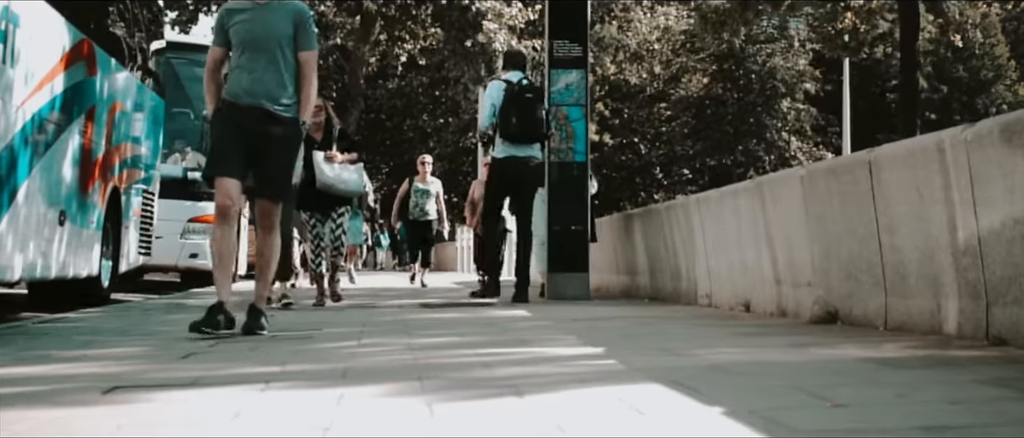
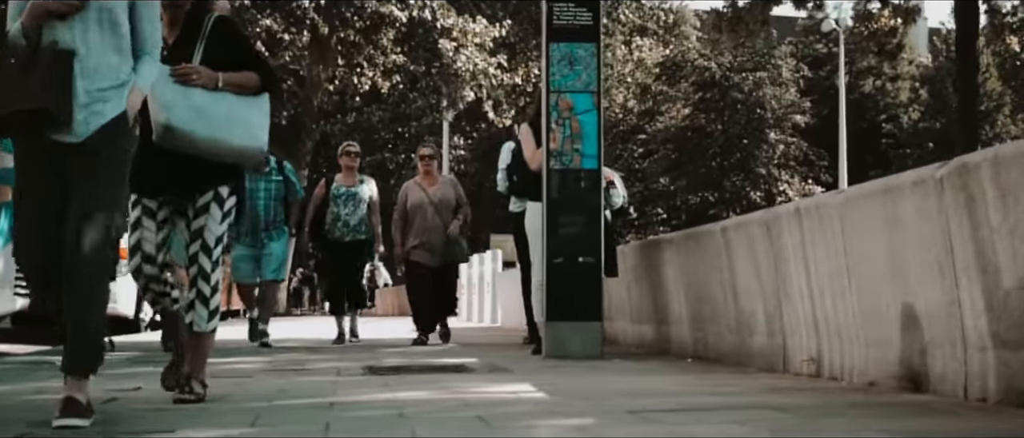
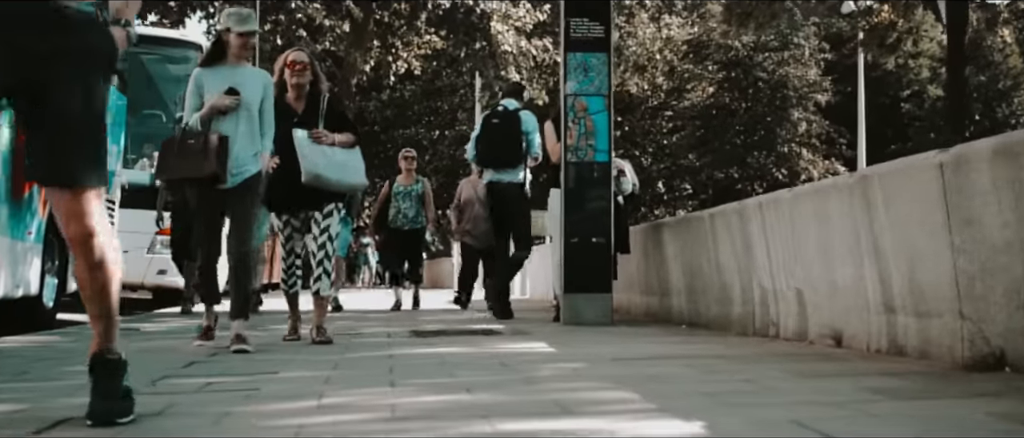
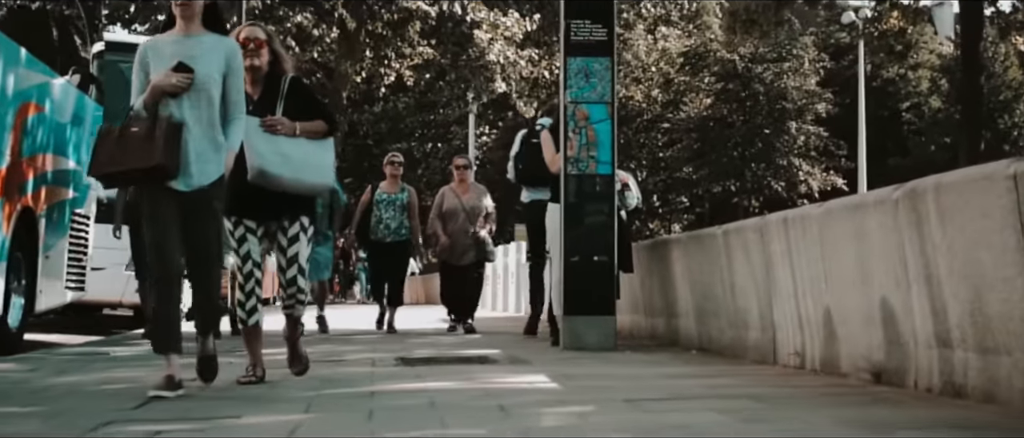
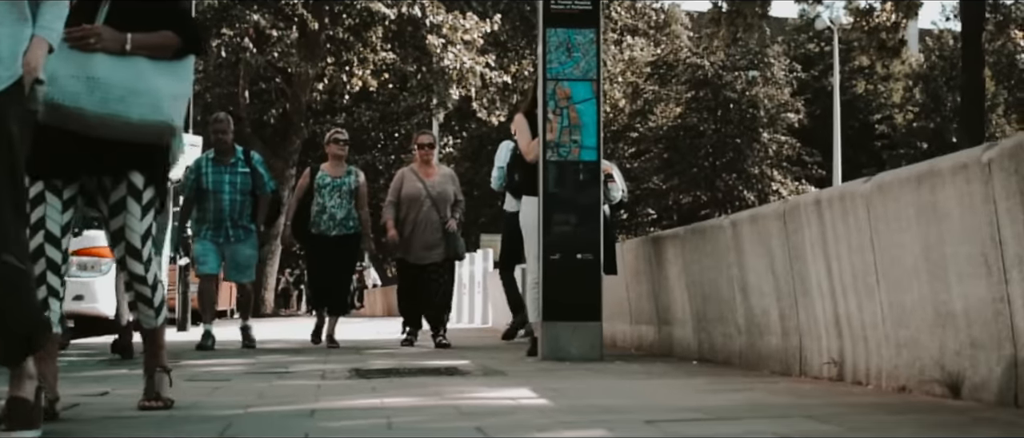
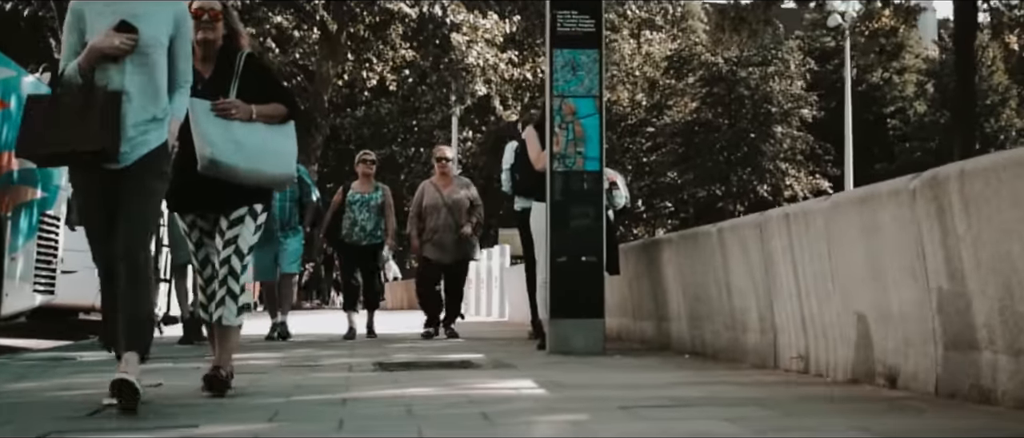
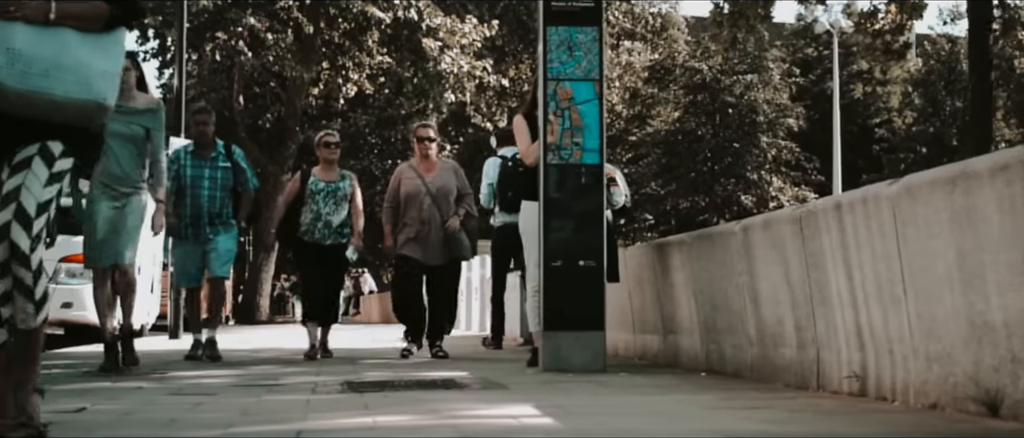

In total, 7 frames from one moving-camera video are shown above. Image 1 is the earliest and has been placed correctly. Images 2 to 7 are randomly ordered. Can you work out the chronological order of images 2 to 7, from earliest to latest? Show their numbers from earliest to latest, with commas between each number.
3, 4, 6, 2, 5, 7
